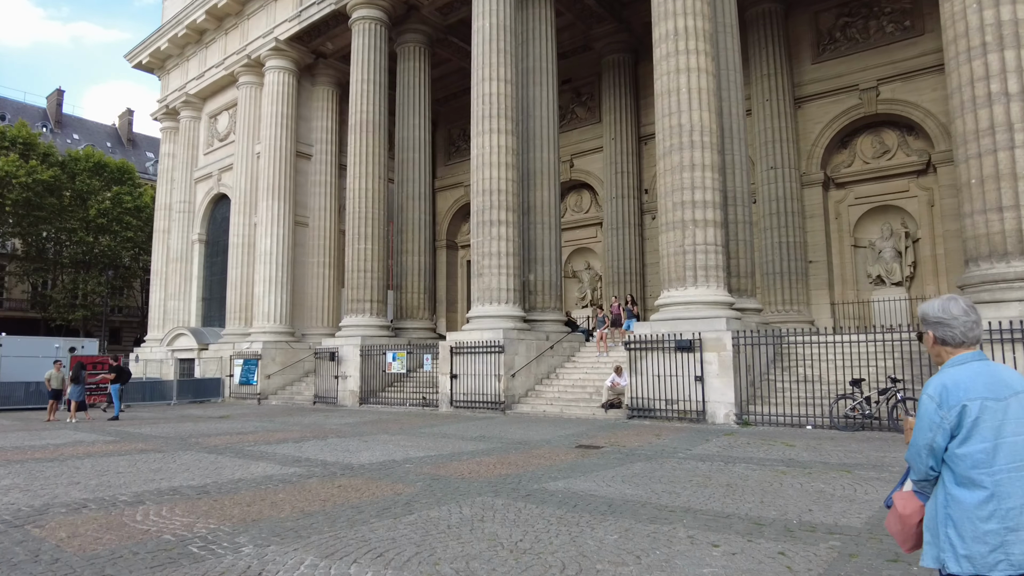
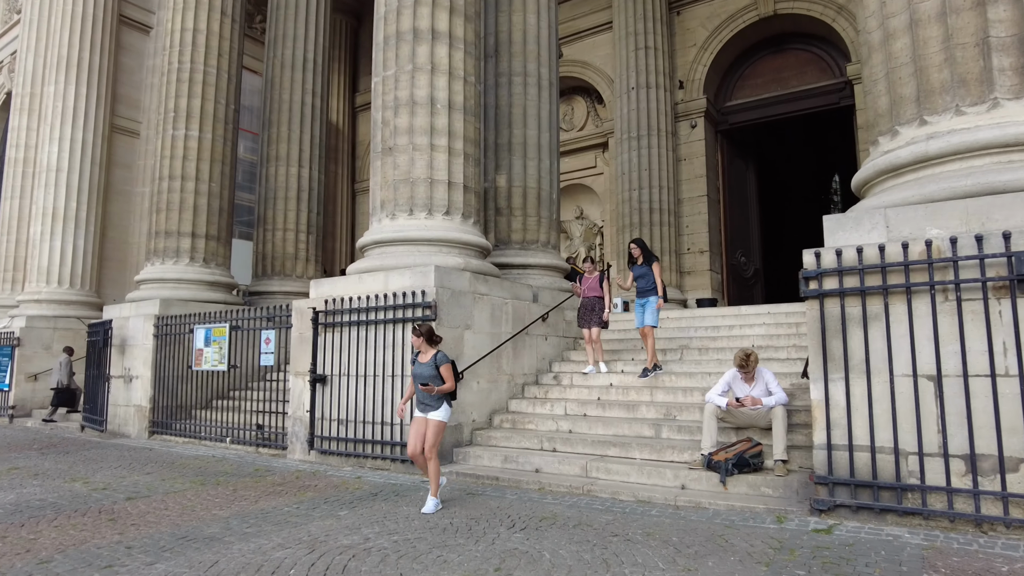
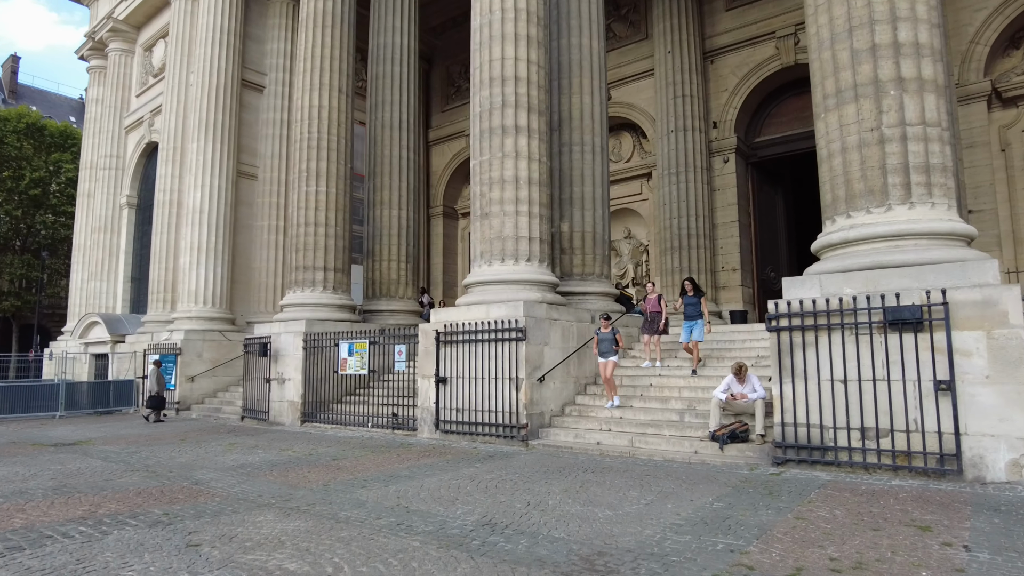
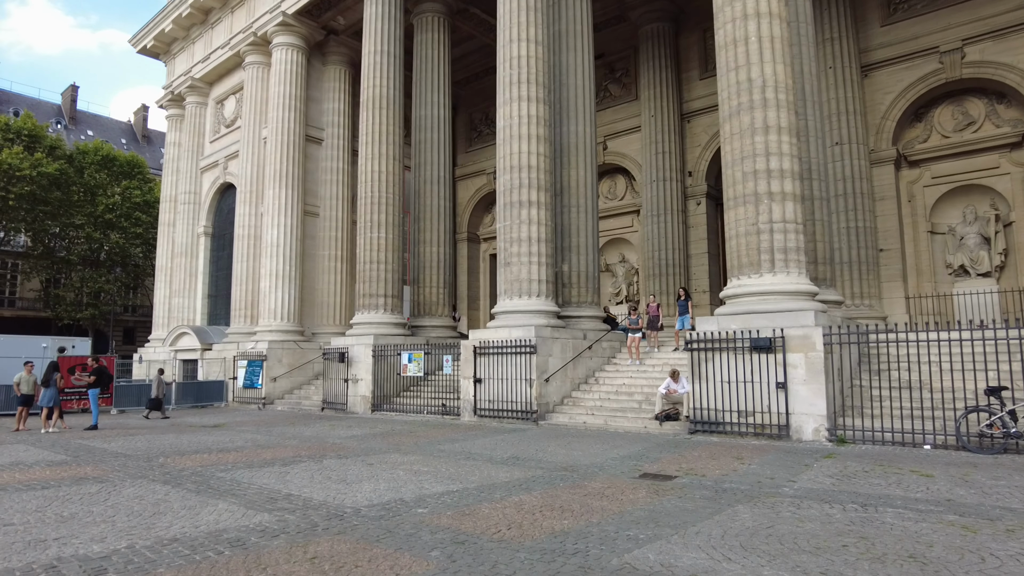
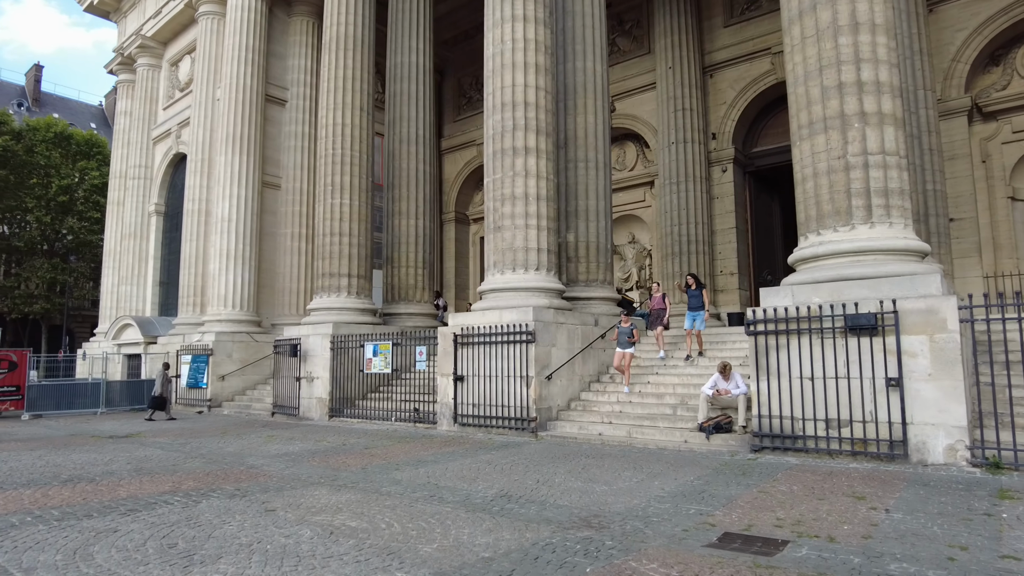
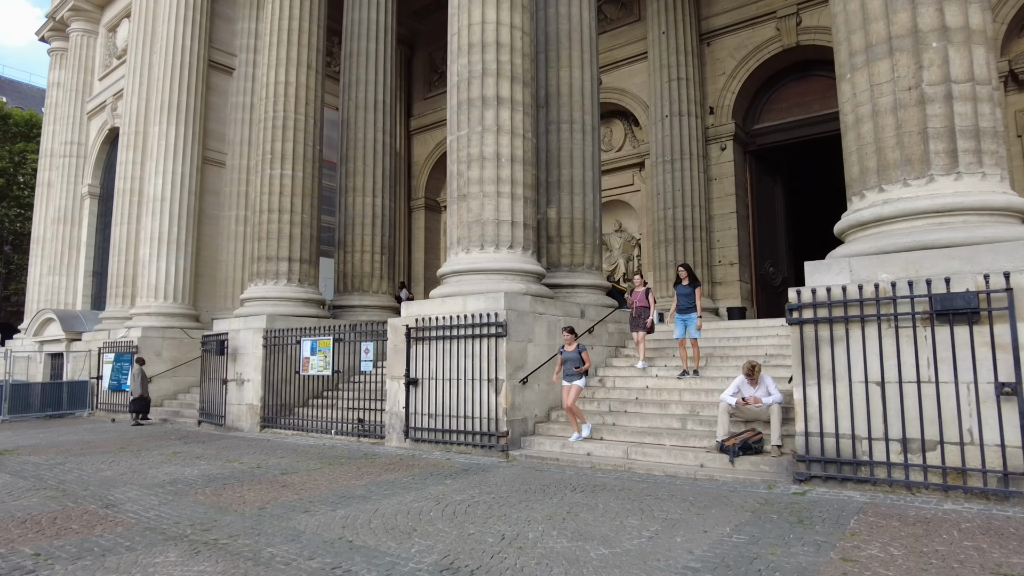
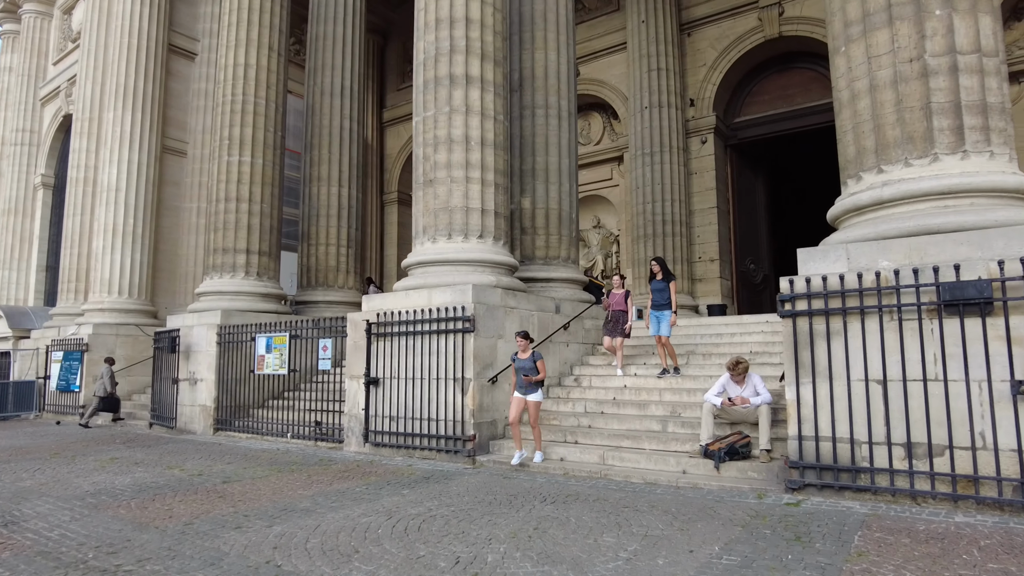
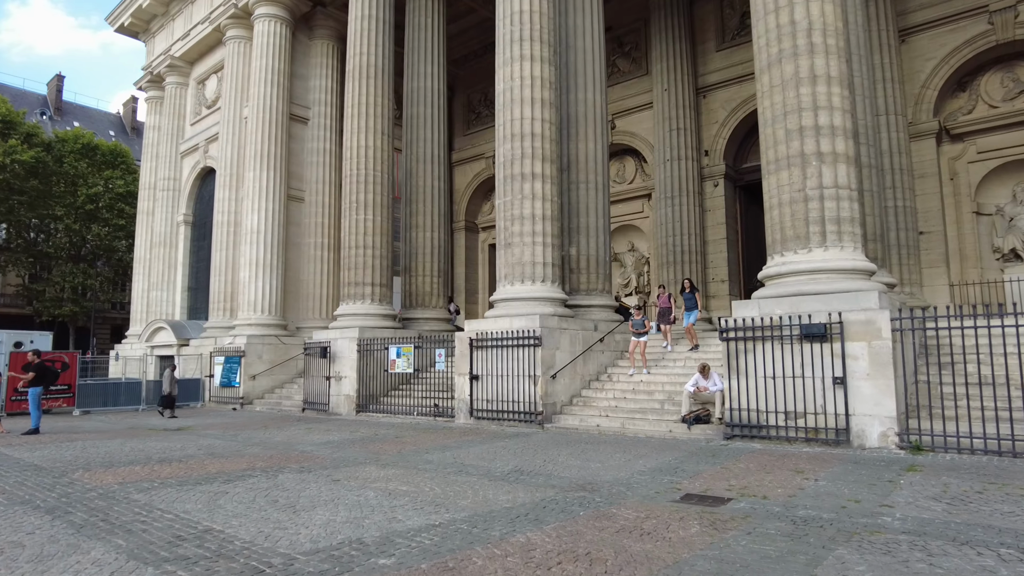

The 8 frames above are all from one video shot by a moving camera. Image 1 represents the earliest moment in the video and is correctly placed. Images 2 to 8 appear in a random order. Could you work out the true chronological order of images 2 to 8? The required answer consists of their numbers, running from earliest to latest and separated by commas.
4, 8, 5, 3, 6, 7, 2
